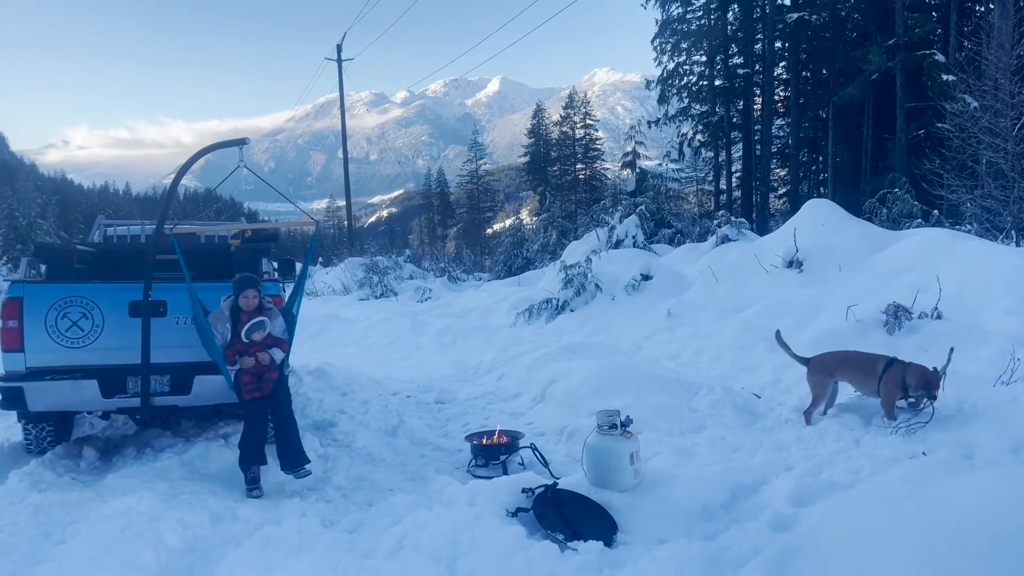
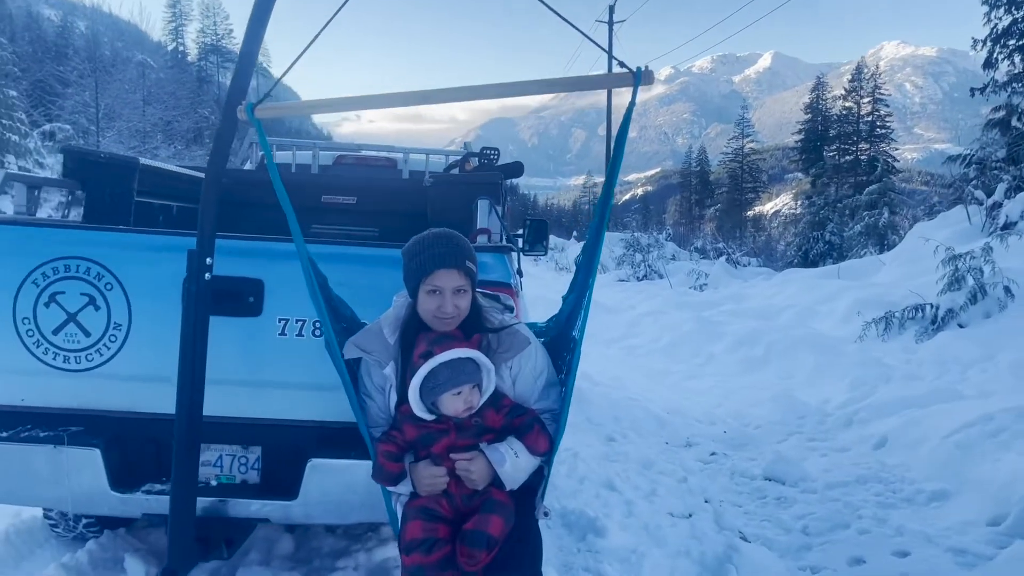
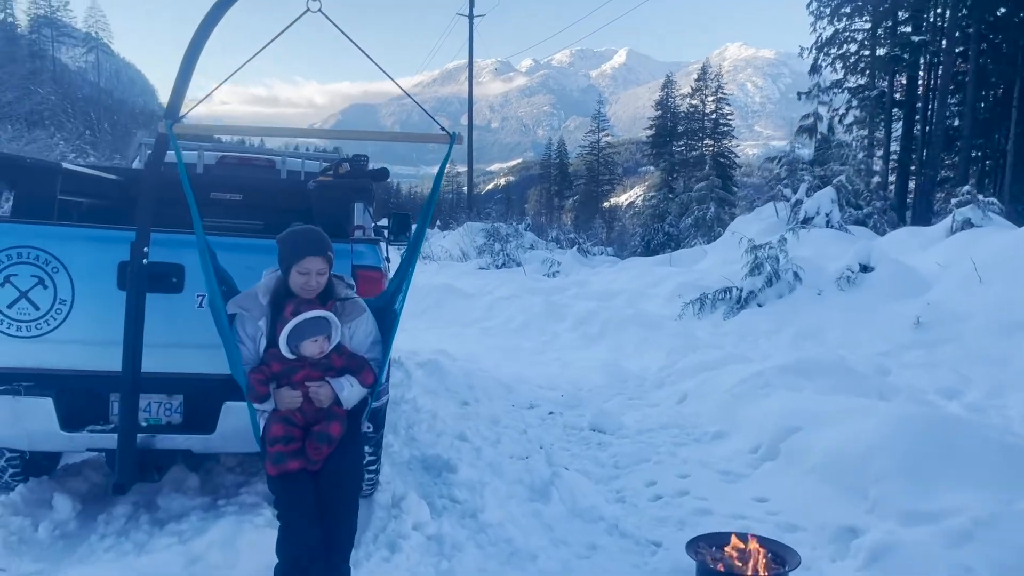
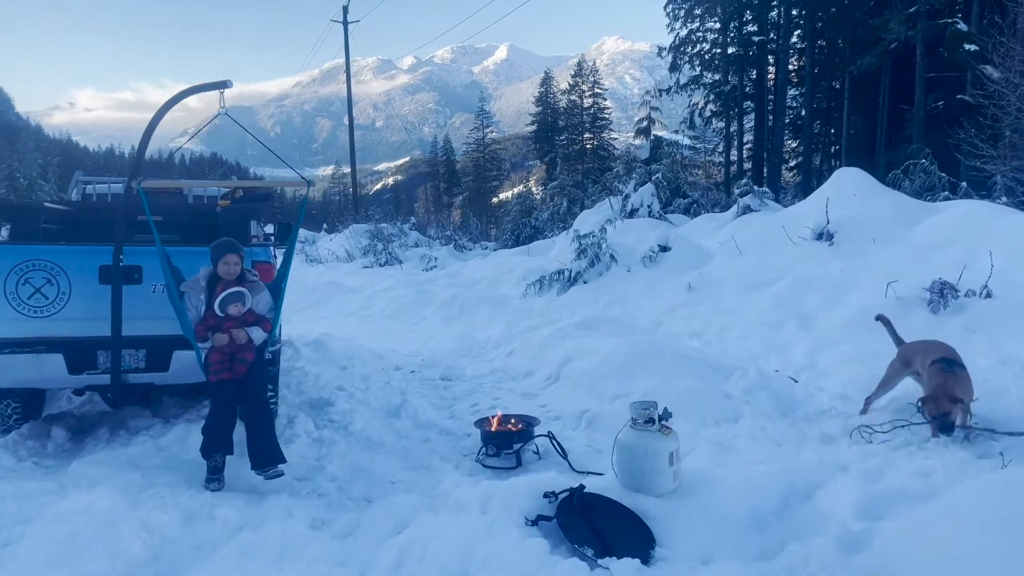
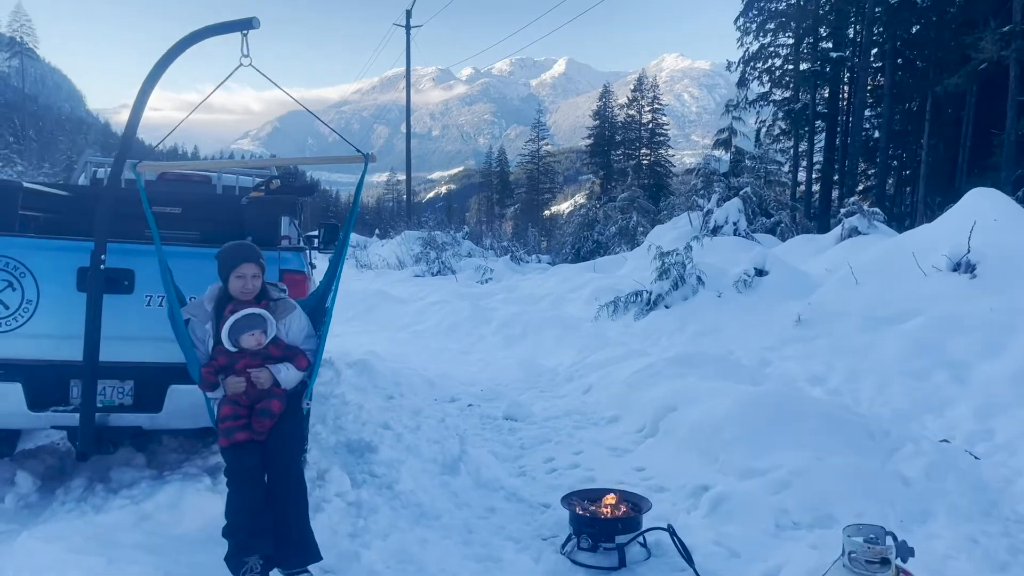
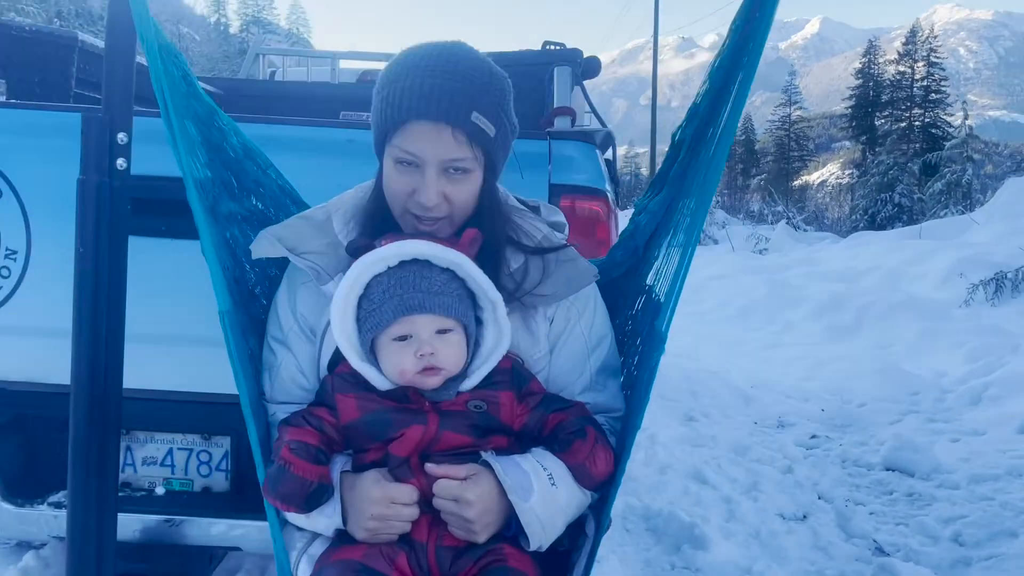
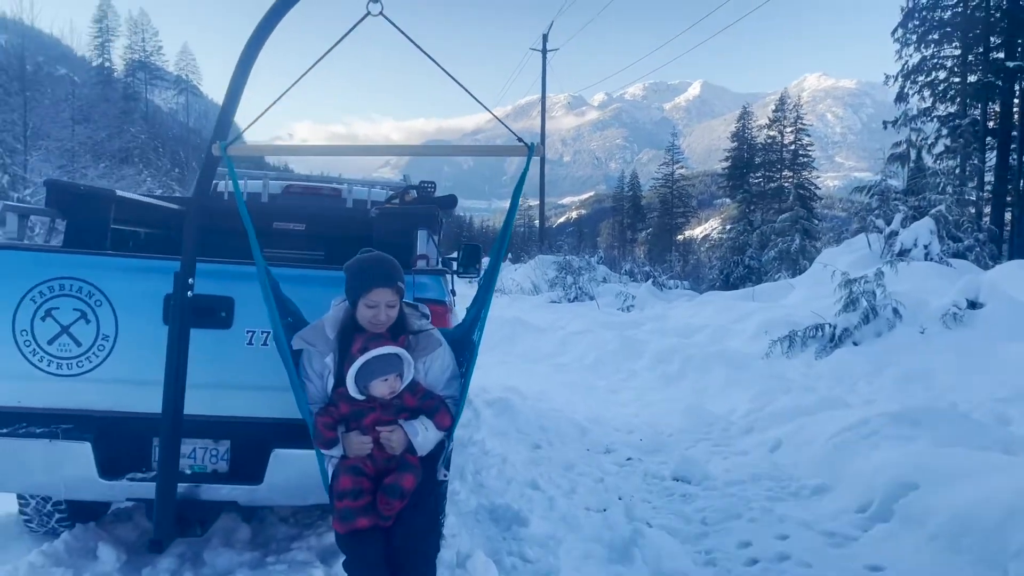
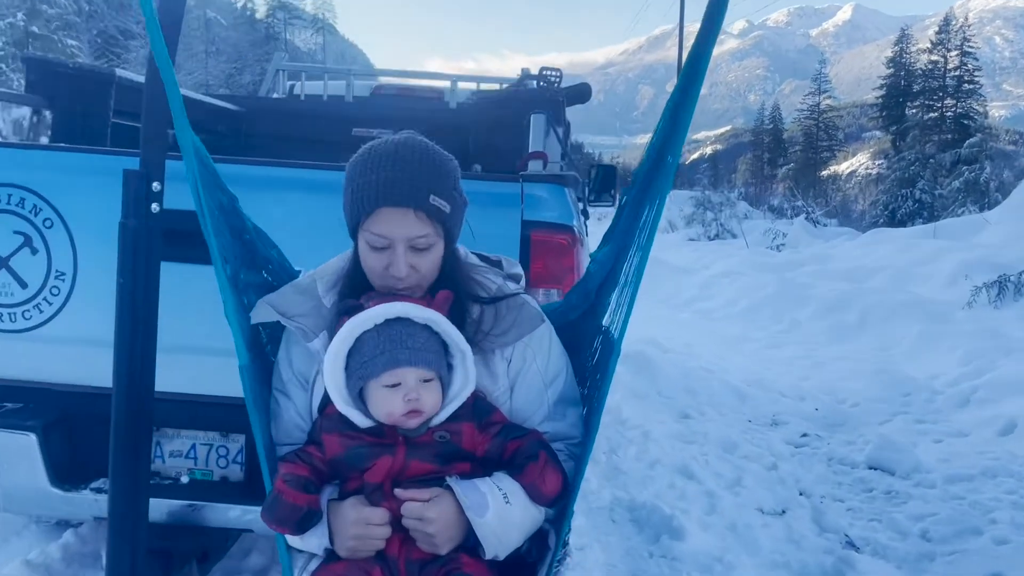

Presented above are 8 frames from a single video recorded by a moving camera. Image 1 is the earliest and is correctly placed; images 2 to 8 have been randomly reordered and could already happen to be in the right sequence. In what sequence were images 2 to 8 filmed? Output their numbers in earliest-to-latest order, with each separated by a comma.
4, 5, 3, 7, 2, 8, 6
